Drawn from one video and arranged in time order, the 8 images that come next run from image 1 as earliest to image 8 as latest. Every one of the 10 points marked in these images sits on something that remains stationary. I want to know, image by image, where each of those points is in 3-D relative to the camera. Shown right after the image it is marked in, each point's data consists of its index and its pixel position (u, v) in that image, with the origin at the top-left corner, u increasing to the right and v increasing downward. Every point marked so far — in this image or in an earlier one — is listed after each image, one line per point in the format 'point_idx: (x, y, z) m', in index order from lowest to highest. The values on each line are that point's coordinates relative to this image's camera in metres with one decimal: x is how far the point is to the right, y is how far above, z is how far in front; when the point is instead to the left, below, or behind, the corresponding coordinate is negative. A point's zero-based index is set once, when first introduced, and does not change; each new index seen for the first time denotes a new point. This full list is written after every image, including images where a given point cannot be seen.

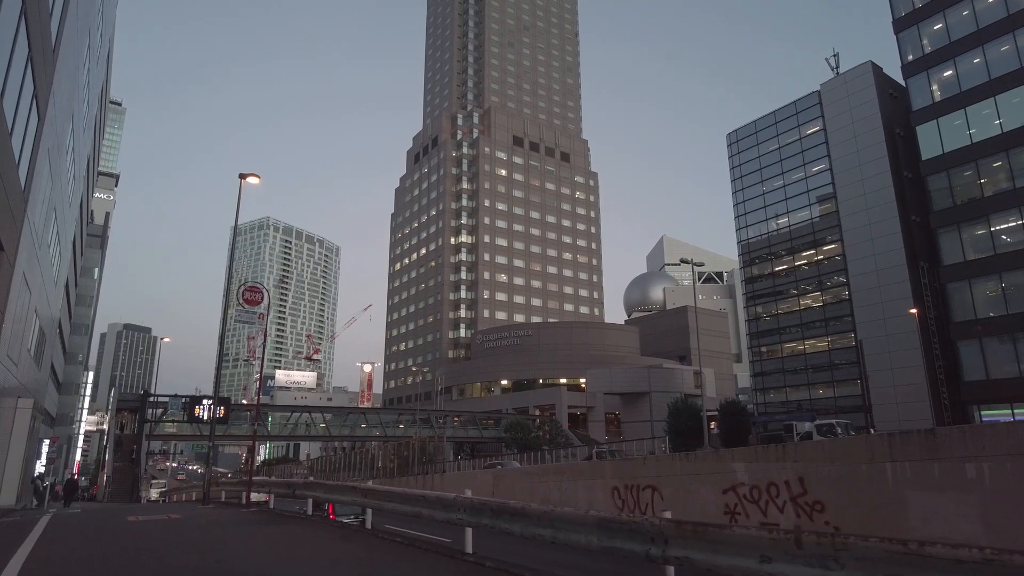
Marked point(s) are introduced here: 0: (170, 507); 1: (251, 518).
0: (-9.9, -6.5, +19.4) m
1: (-6.0, -5.4, +15.6) m
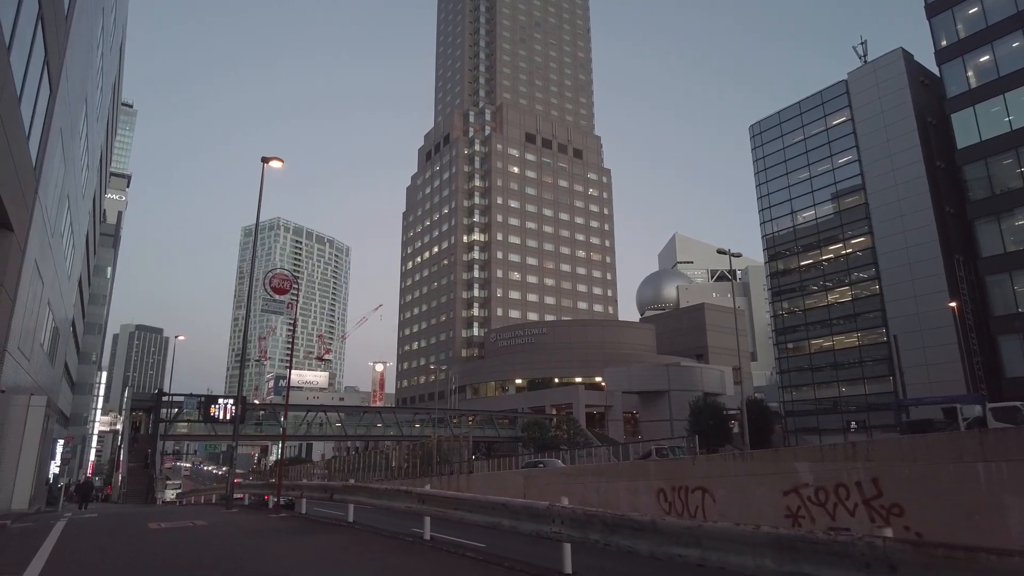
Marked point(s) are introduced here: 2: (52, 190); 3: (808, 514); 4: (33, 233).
0: (-8.6, -6.2, +18.1) m
1: (-4.8, -5.1, +14.2) m
2: (-13.1, +2.8, +19.0) m
3: (+8.1, -6.2, +18.3) m
4: (-11.9, +1.4, +16.7) m
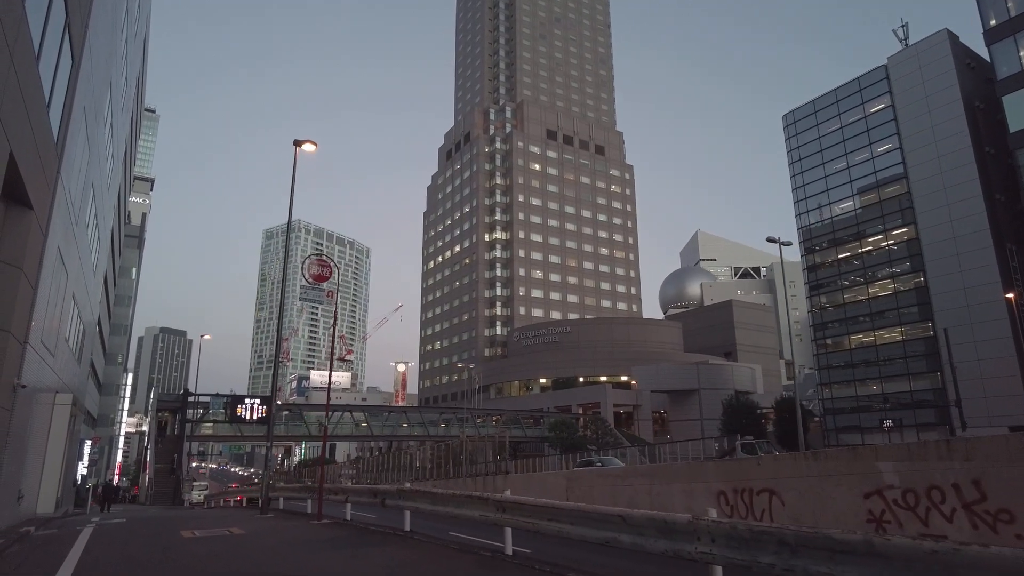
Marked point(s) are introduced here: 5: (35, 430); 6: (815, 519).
0: (-7.2, -5.9, +16.8) m
1: (-3.4, -4.8, +12.9) m
2: (-11.7, +3.0, +17.9) m
3: (+9.5, -5.8, +16.6) m
4: (-10.6, +1.7, +15.6) m
5: (-13.2, -4.0, +18.3) m
6: (+8.6, -6.6, +19.0) m
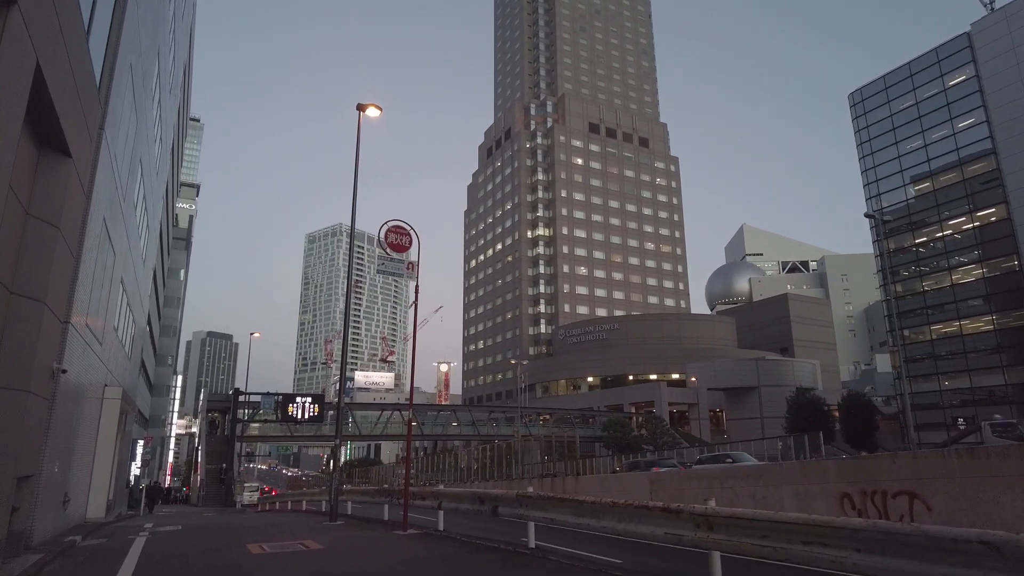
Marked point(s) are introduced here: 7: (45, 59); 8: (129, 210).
0: (-4.8, -5.3, +14.7) m
1: (-1.3, -4.1, +10.6) m
2: (-9.4, +3.5, +16.0) m
3: (+11.9, -4.9, +13.6) m
4: (-8.4, +2.2, +13.6) m
5: (-10.7, -3.5, +16.6) m
6: (+11.1, -5.7, +16.0) m
7: (-6.2, +2.9, +8.9) m
8: (-11.1, +2.2, +19.3) m
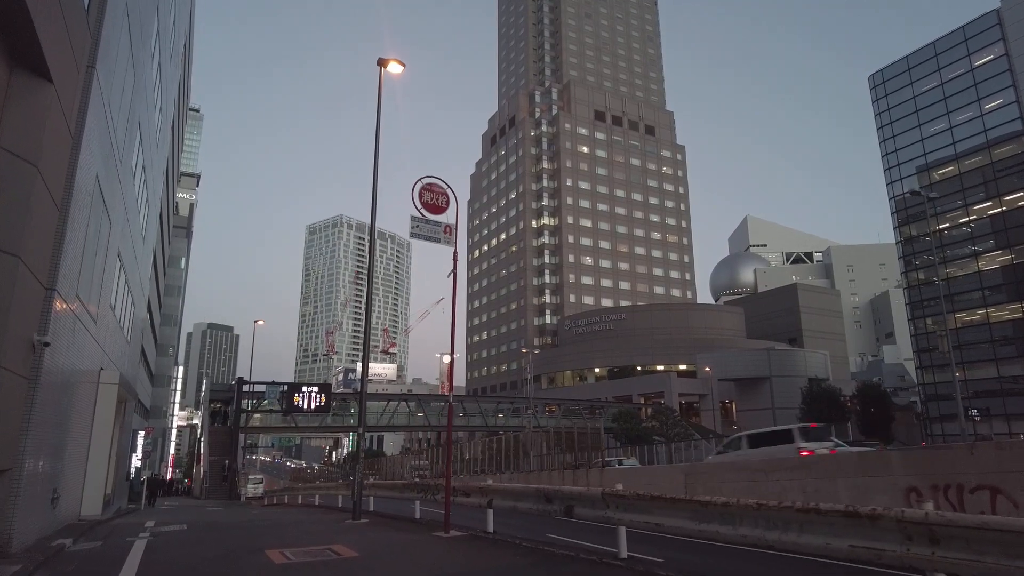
0: (-3.8, -4.7, +13.0) m
1: (-0.3, -3.6, +8.9) m
2: (-8.4, +4.1, +14.2) m
3: (+12.8, -4.3, +11.9) m
4: (-7.4, +2.8, +11.9) m
5: (-9.8, -2.9, +14.9) m
6: (+12.0, -5.1, +14.3) m
7: (-5.3, +3.5, +7.2) m
8: (-10.2, +2.9, +17.6) m
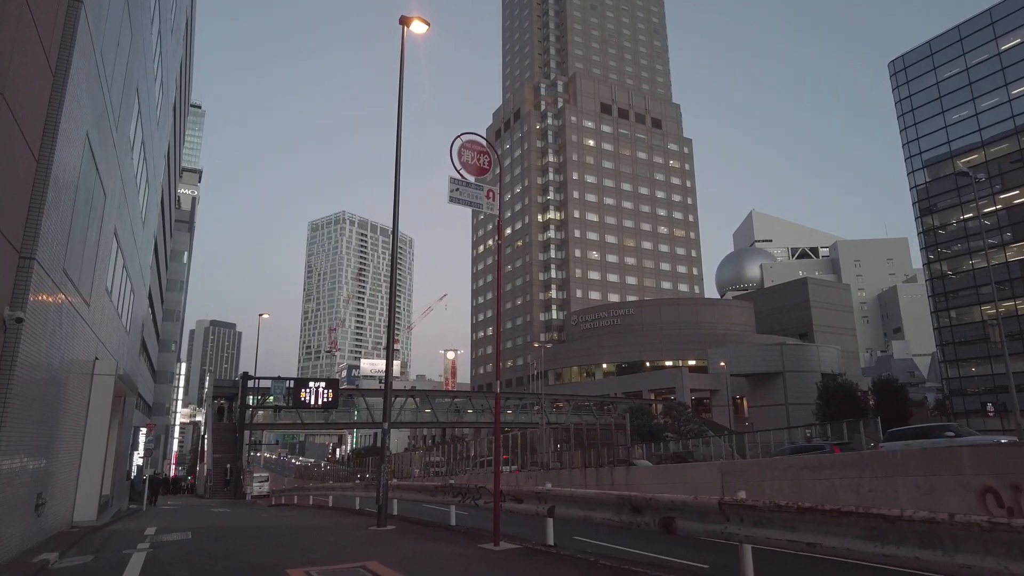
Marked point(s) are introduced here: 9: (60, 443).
0: (-3.0, -4.3, +11.5) m
1: (+0.5, -3.2, +7.3) m
2: (-7.6, +4.6, +12.6) m
3: (+13.7, -3.9, +10.3) m
4: (-6.6, +3.2, +10.3) m
5: (-8.9, -2.5, +13.3) m
6: (+12.9, -4.7, +12.7) m
7: (-4.5, +3.9, +5.6) m
8: (-9.3, +3.3, +16.0) m
9: (-8.9, -3.1, +13.1) m
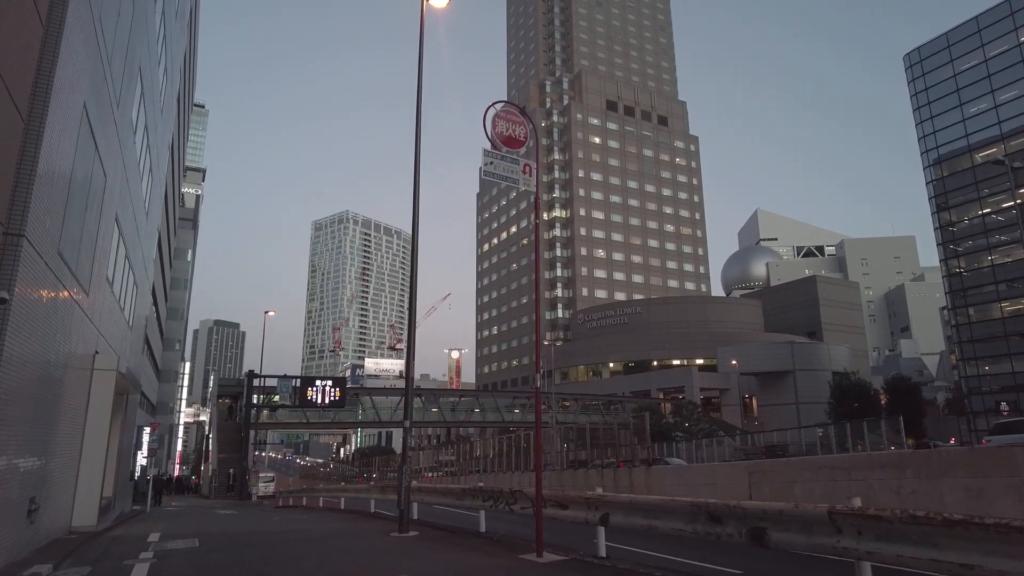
0: (-2.4, -4.1, +10.5) m
1: (+1.0, -2.9, +6.3) m
2: (-7.0, +4.8, +11.7) m
3: (+14.2, -3.6, +9.3) m
4: (-6.1, +3.4, +9.4) m
5: (-8.3, -2.2, +12.4) m
6: (+13.5, -4.4, +11.7) m
7: (-3.9, +4.1, +4.6) m
8: (-8.8, +3.5, +15.1) m
9: (-8.3, -2.8, +12.2) m
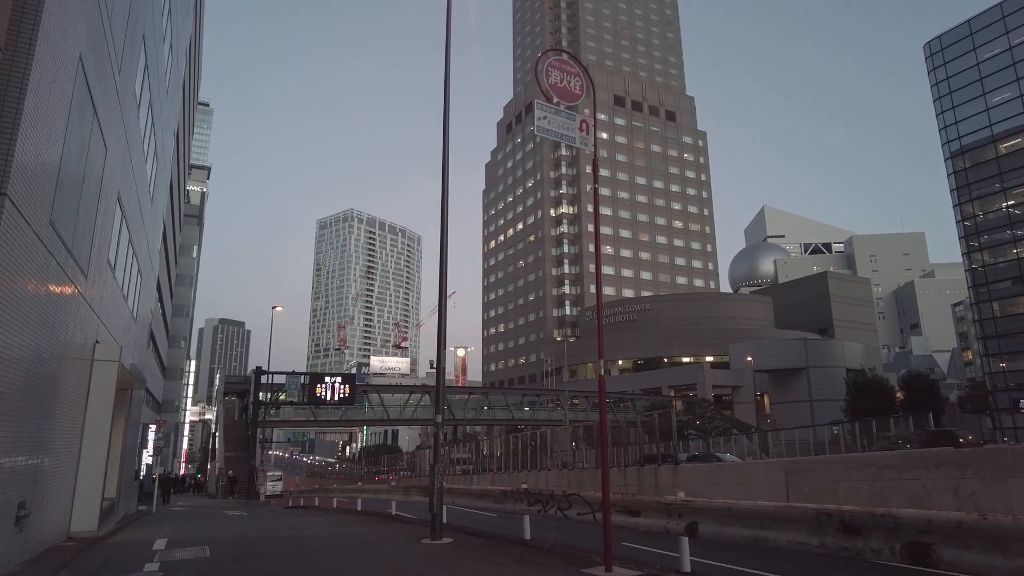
0: (-1.7, -3.8, +9.4) m
1: (+1.7, -2.6, +5.2) m
2: (-6.3, +5.1, +10.6) m
3: (+14.9, -3.3, +8.0) m
4: (-5.4, +3.7, +8.2) m
5: (-7.6, -1.9, +11.3) m
6: (+14.2, -4.1, +10.5) m
7: (-3.3, +4.4, +3.5) m
8: (-8.0, +3.8, +14.0) m
9: (-7.6, -2.5, +11.1) m
